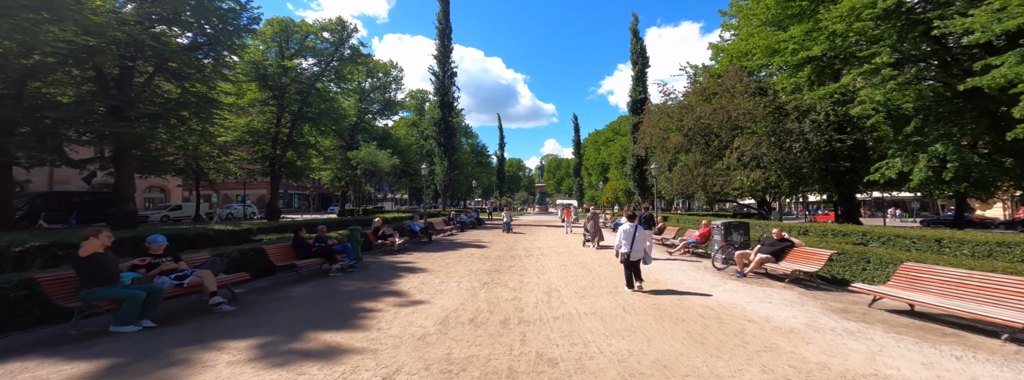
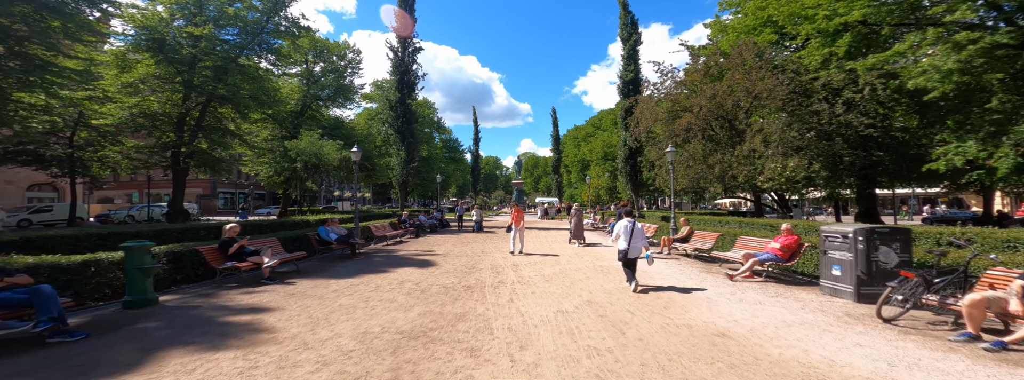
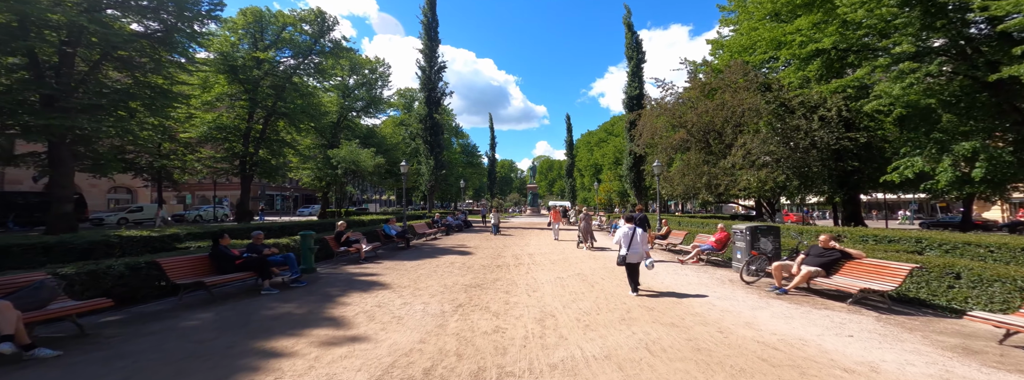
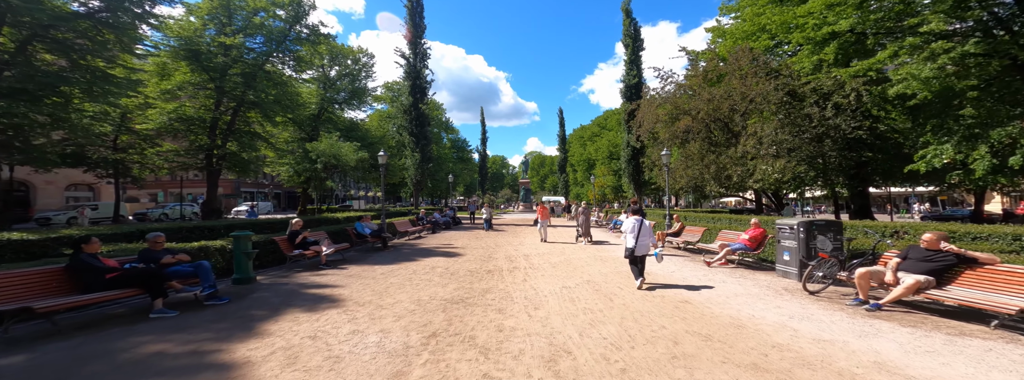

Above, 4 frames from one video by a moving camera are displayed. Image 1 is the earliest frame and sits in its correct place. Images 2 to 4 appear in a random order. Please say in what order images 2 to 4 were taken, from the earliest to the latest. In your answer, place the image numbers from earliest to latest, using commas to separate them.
3, 4, 2
